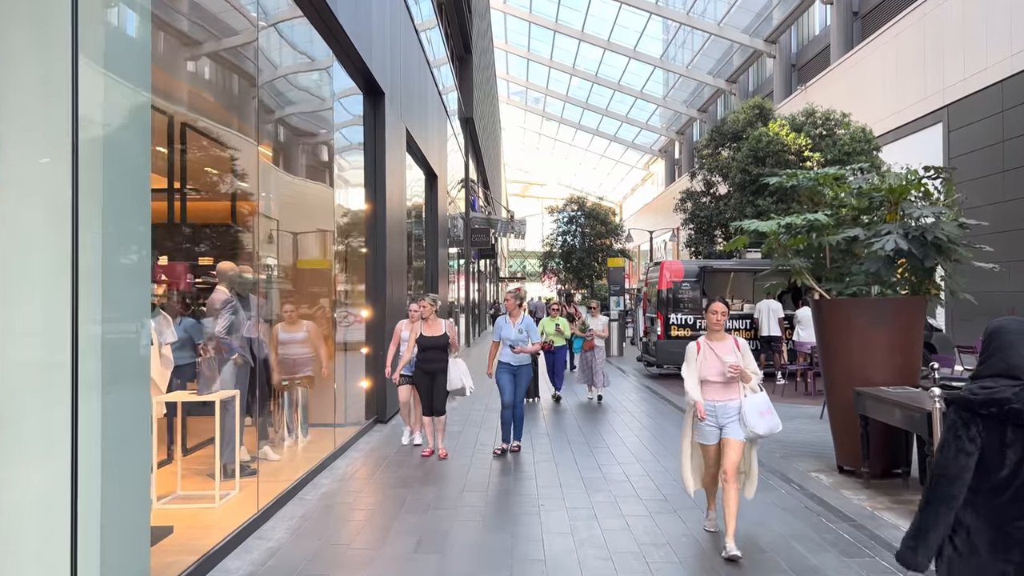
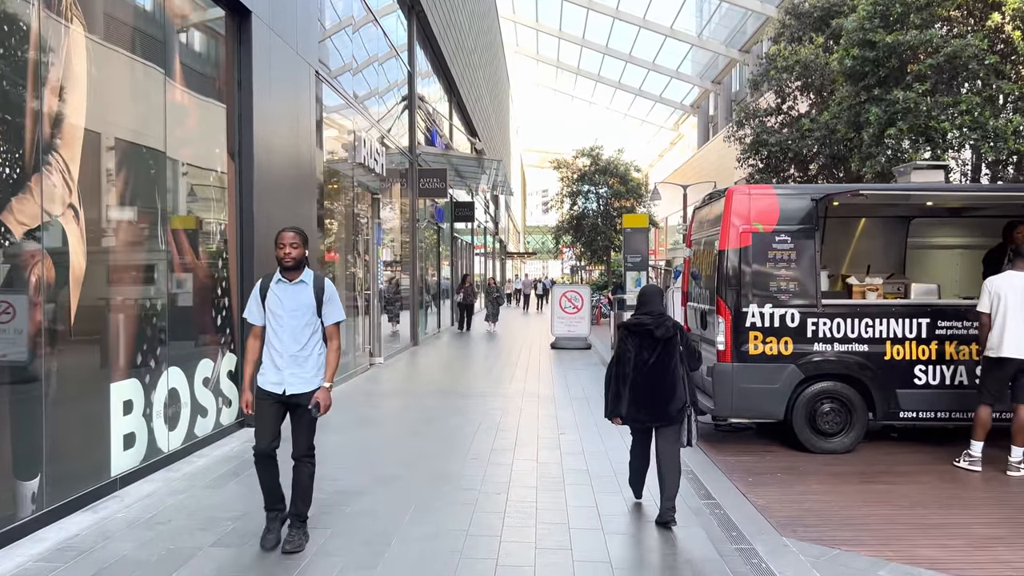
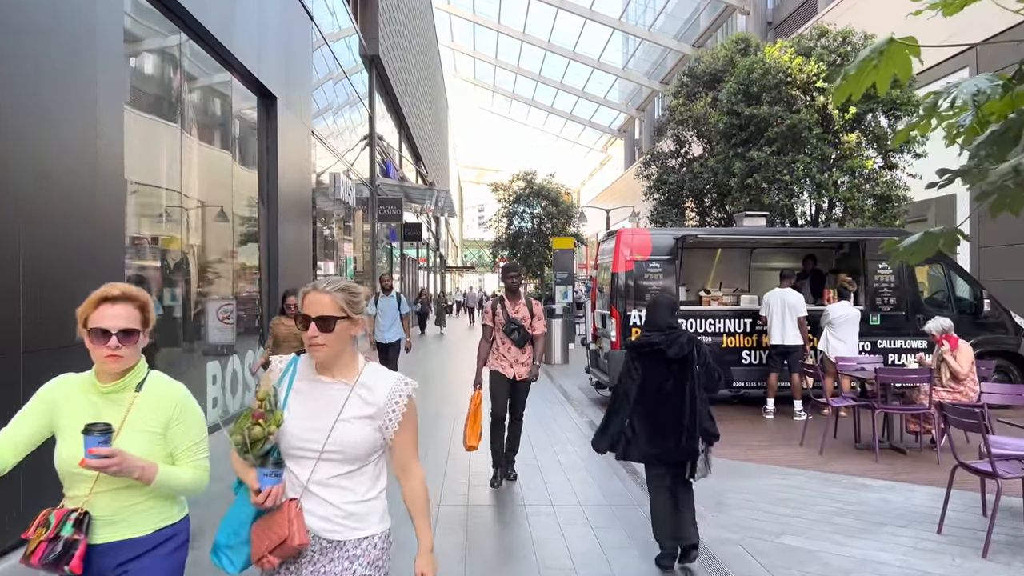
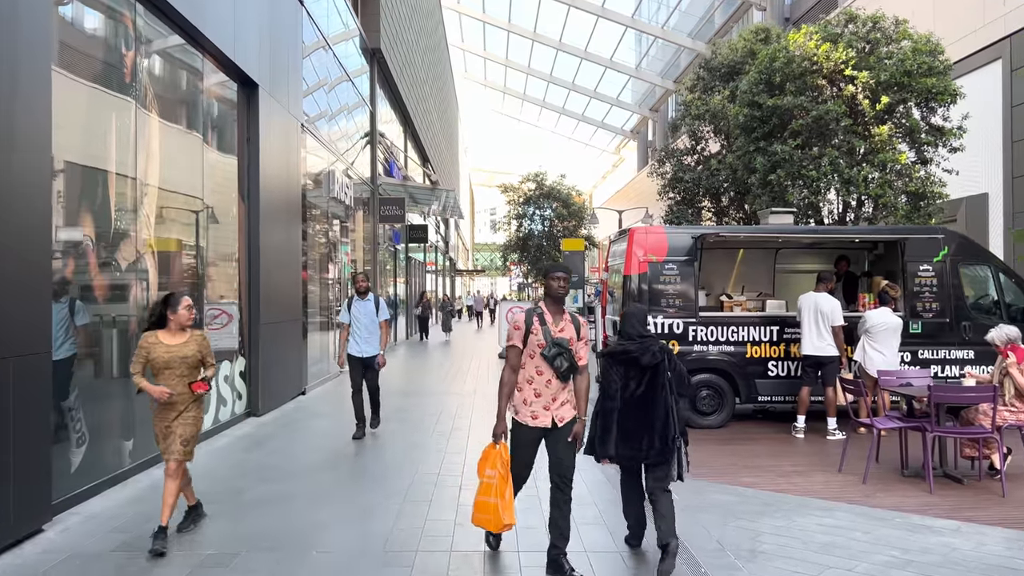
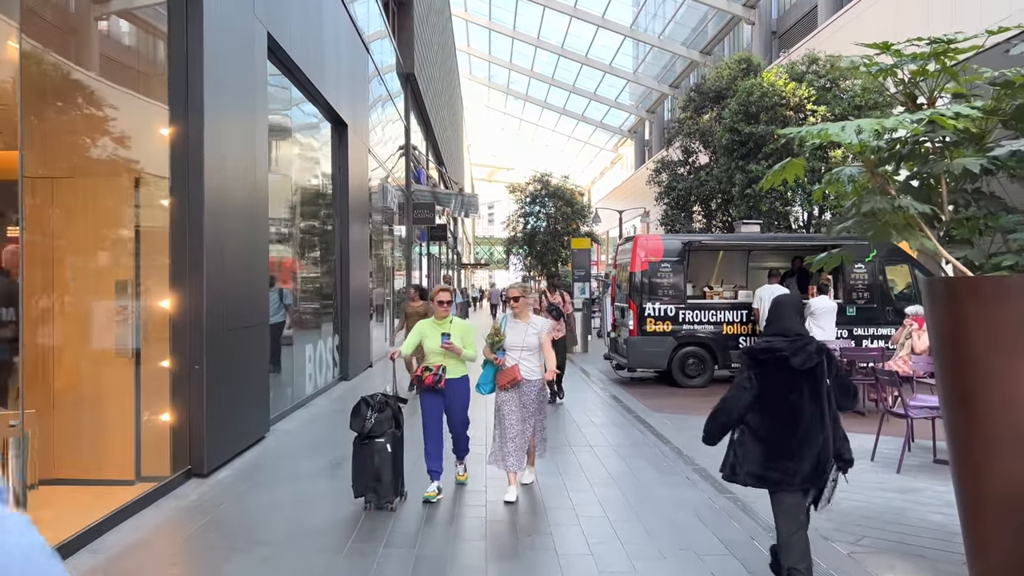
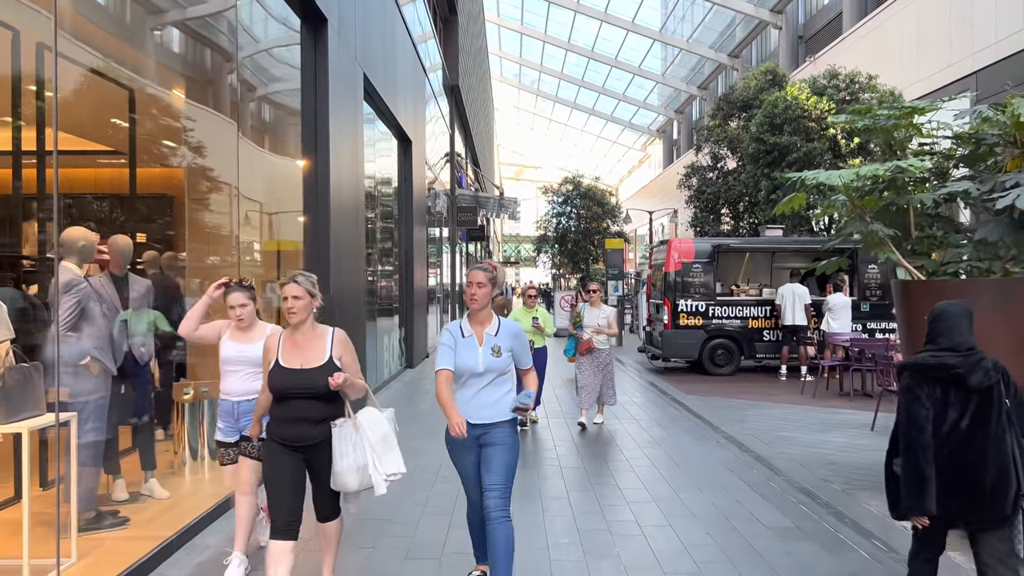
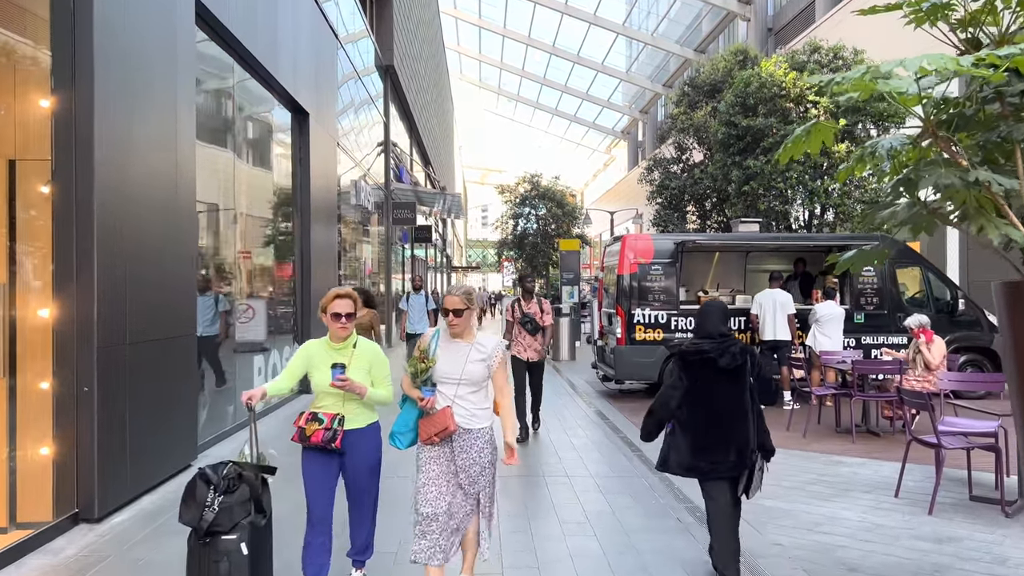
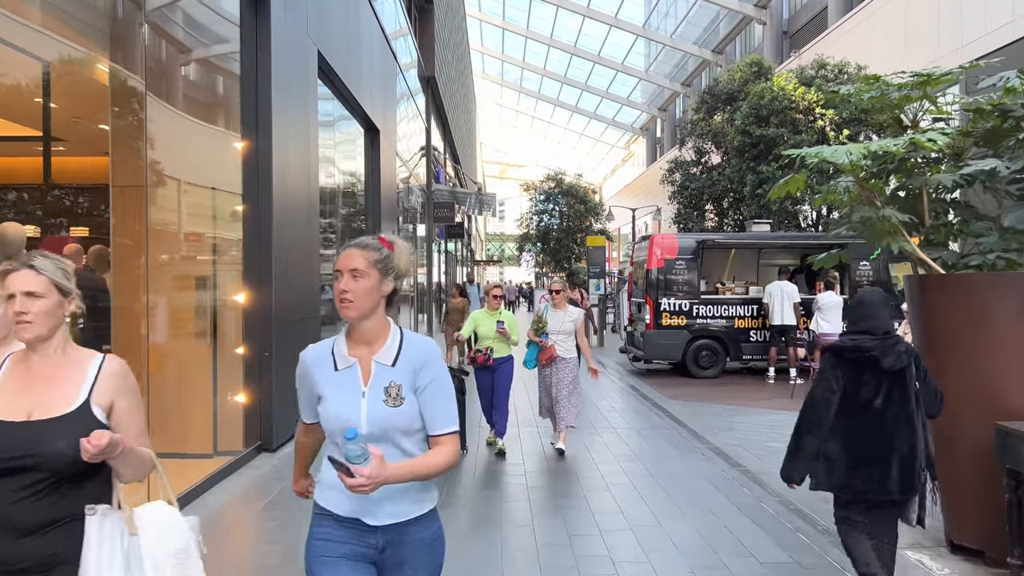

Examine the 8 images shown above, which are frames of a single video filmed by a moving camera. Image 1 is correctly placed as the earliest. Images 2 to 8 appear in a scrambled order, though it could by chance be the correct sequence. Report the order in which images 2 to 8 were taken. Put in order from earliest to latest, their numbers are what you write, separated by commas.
6, 8, 5, 7, 3, 4, 2
